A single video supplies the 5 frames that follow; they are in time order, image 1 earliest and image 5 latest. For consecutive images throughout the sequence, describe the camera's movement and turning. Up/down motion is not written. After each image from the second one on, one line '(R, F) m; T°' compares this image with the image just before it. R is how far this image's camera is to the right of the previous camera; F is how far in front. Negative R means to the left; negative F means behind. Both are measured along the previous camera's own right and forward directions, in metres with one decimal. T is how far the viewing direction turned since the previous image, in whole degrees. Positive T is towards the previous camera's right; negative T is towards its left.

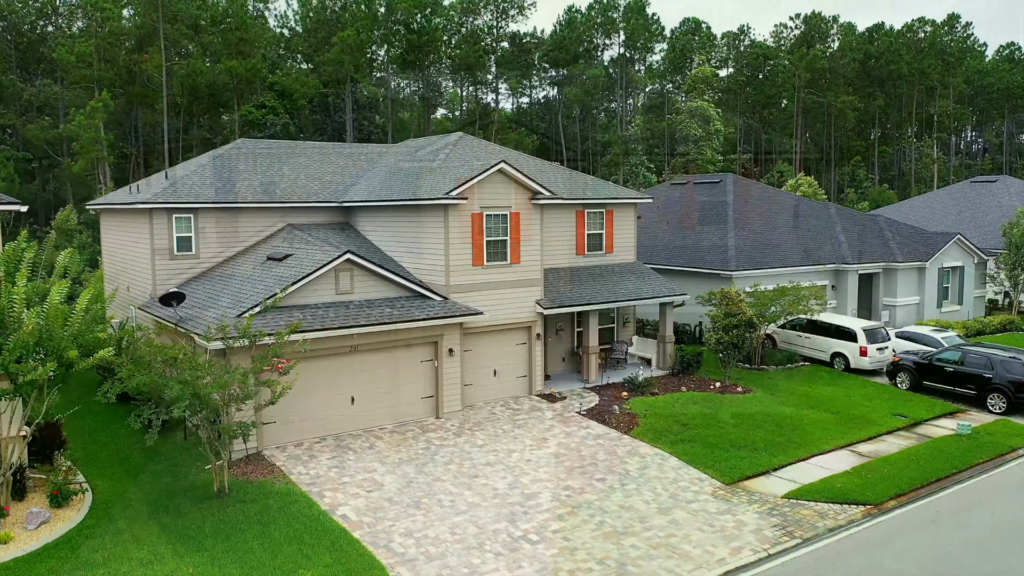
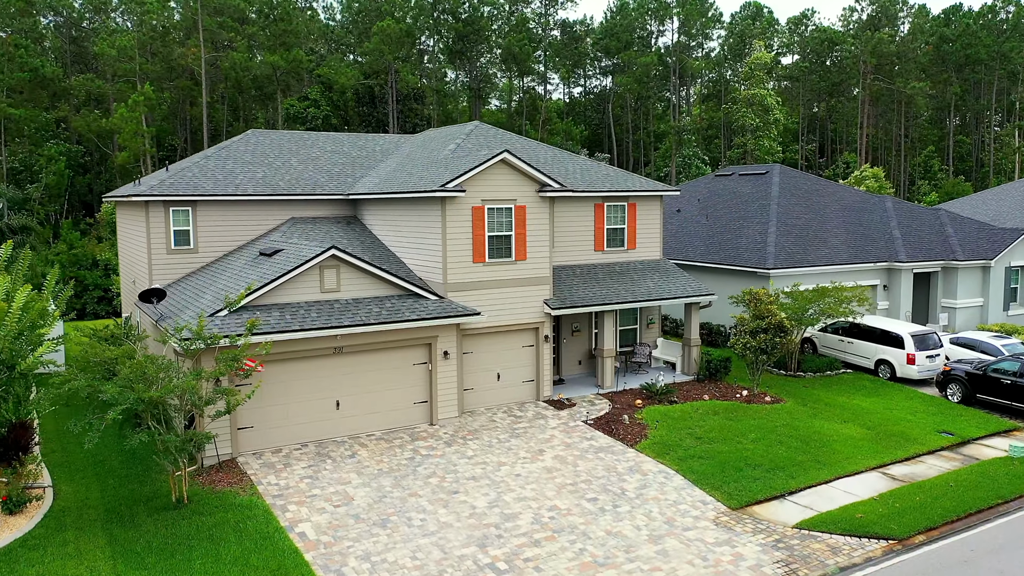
(+1.3, +1.2) m; -5°
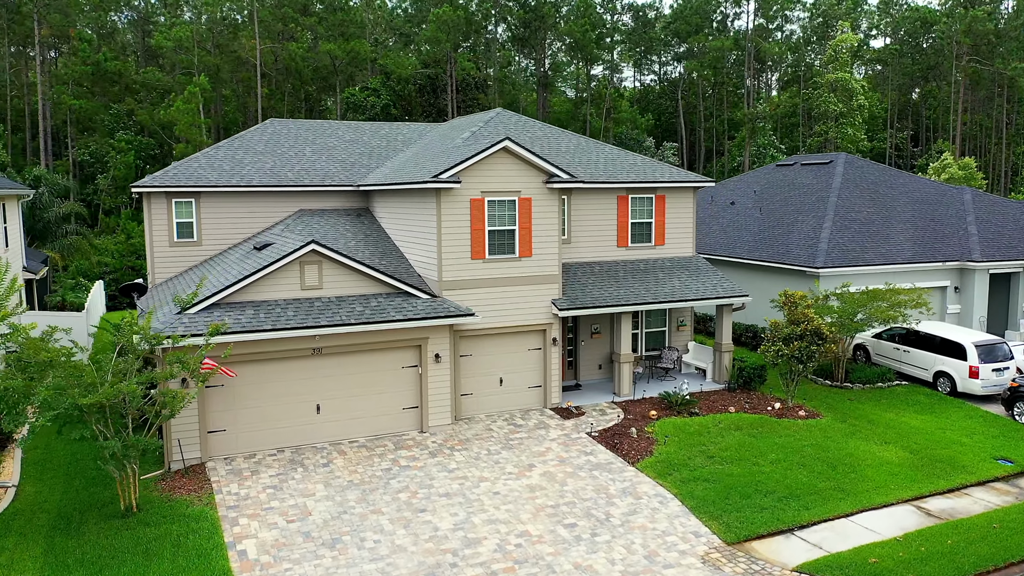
(+1.7, +1.3) m; -6°
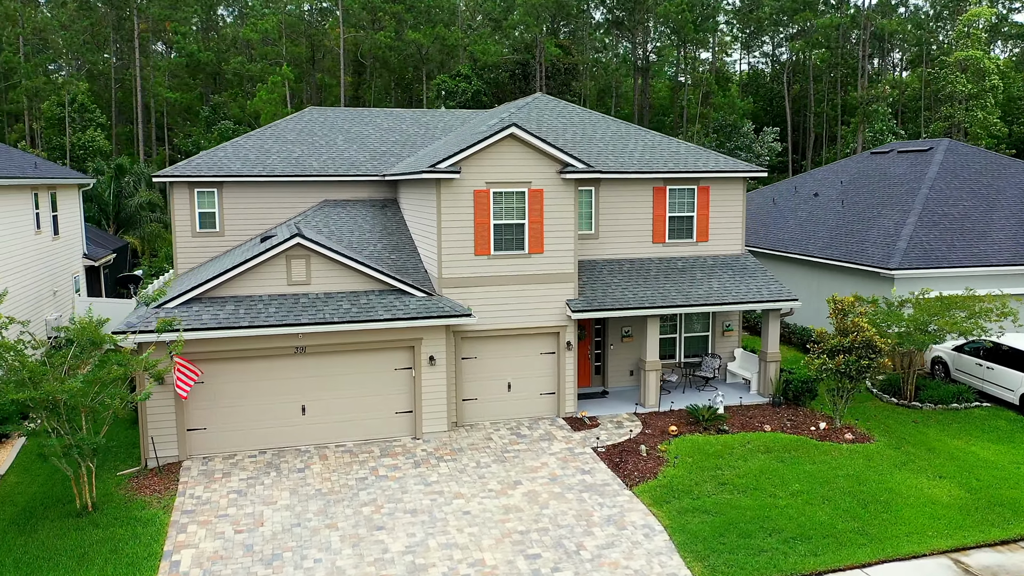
(+2.1, +1.3) m; -9°
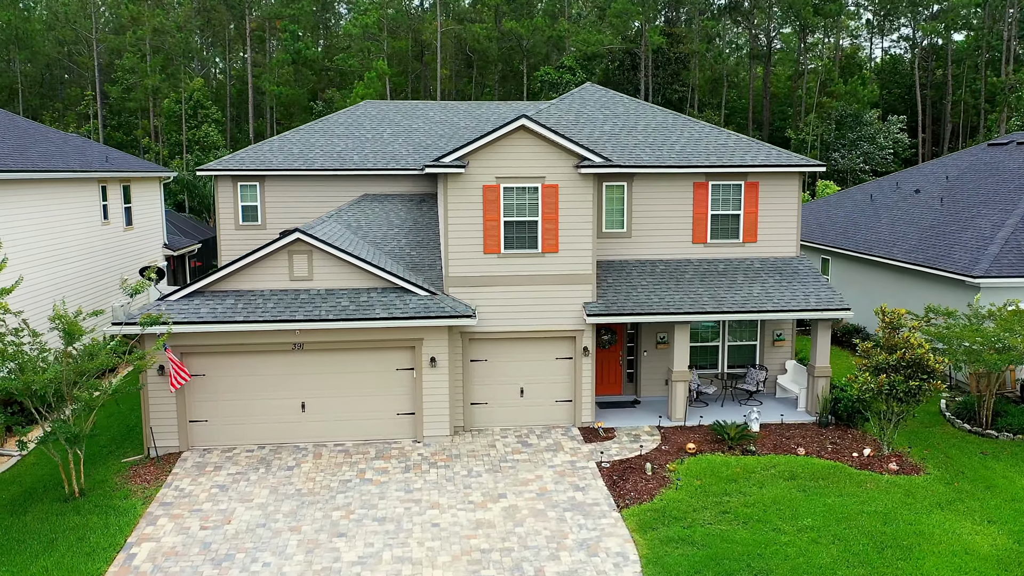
(+2.1, +0.9) m; -10°
